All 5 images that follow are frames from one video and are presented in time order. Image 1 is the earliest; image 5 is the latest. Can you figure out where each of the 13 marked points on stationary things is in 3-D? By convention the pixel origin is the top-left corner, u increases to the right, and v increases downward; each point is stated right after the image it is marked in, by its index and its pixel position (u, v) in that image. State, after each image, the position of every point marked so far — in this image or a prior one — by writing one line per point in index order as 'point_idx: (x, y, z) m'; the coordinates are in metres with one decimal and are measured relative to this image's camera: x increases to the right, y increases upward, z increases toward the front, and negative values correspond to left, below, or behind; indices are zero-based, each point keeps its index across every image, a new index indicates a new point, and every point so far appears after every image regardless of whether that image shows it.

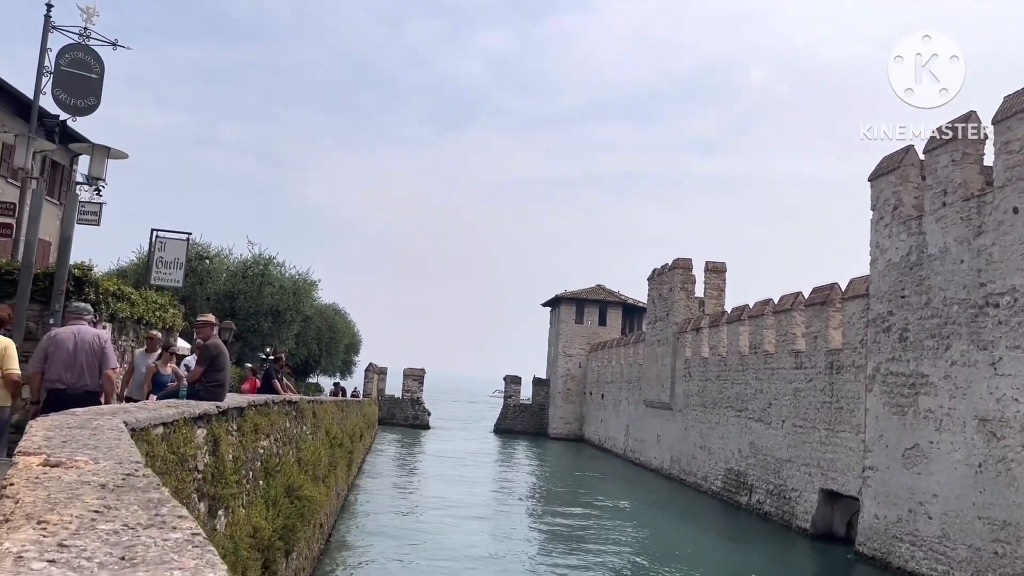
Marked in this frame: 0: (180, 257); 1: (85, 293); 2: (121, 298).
0: (-5.7, +0.5, +14.3) m
1: (-5.0, -0.1, +9.9) m
2: (-5.0, -0.1, +10.7) m
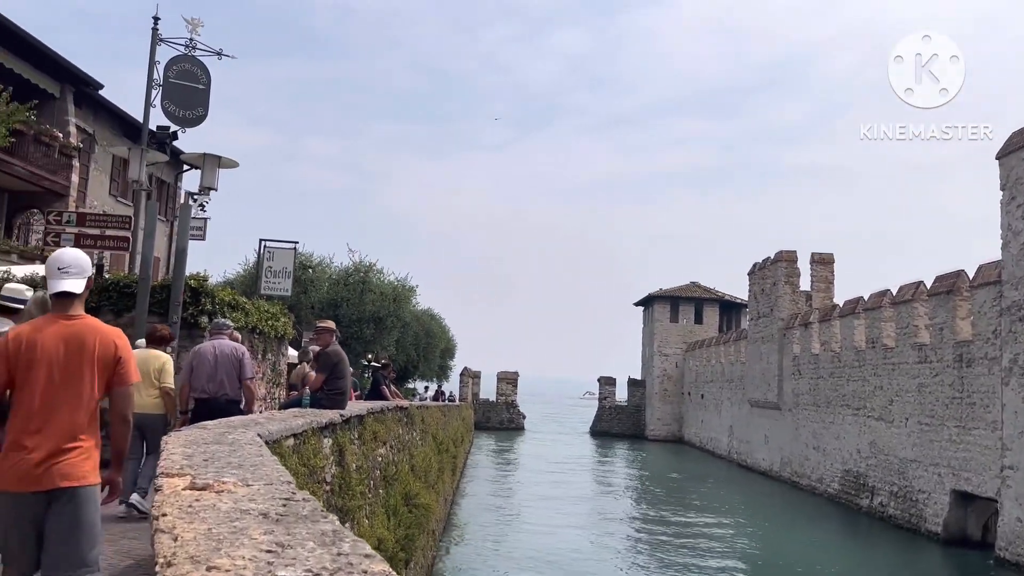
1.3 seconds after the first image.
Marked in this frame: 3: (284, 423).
0: (-3.8, +0.4, +14.3) m
1: (-3.7, -0.2, +9.9) m
2: (-3.5, -0.3, +10.6) m
3: (-1.5, -0.9, +5.7) m
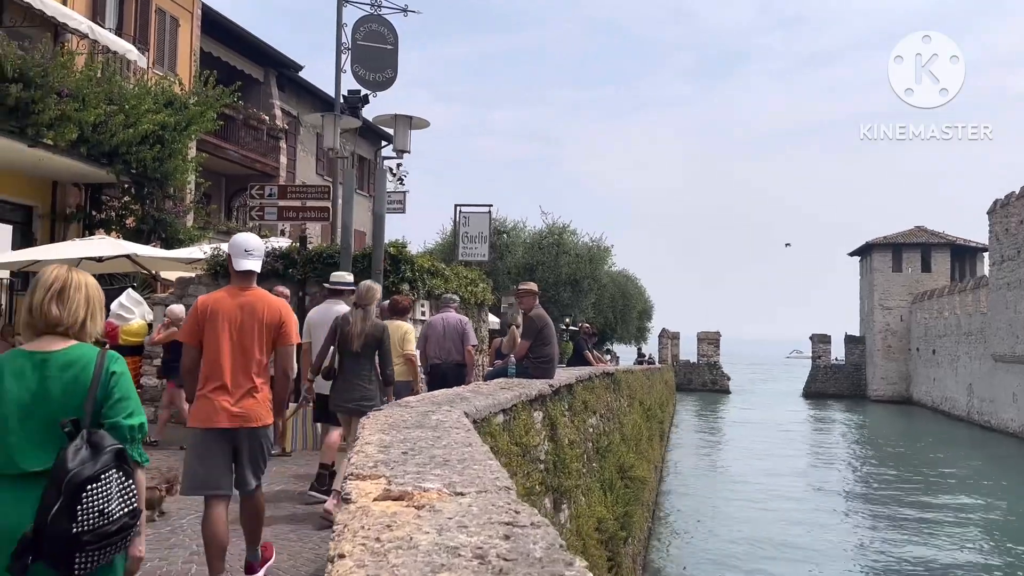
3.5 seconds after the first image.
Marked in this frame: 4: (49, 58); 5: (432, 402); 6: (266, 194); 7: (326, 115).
0: (-0.5, +1.0, +13.9) m
1: (-1.3, +0.2, +9.6) m
2: (-0.9, +0.2, +10.3) m
3: (-0.1, -0.7, +5.0) m
4: (-6.8, +3.4, +12.3) m
5: (-0.4, -0.6, +4.3) m
6: (-2.9, +1.1, +9.9) m
7: (-2.1, +2.0, +9.4) m
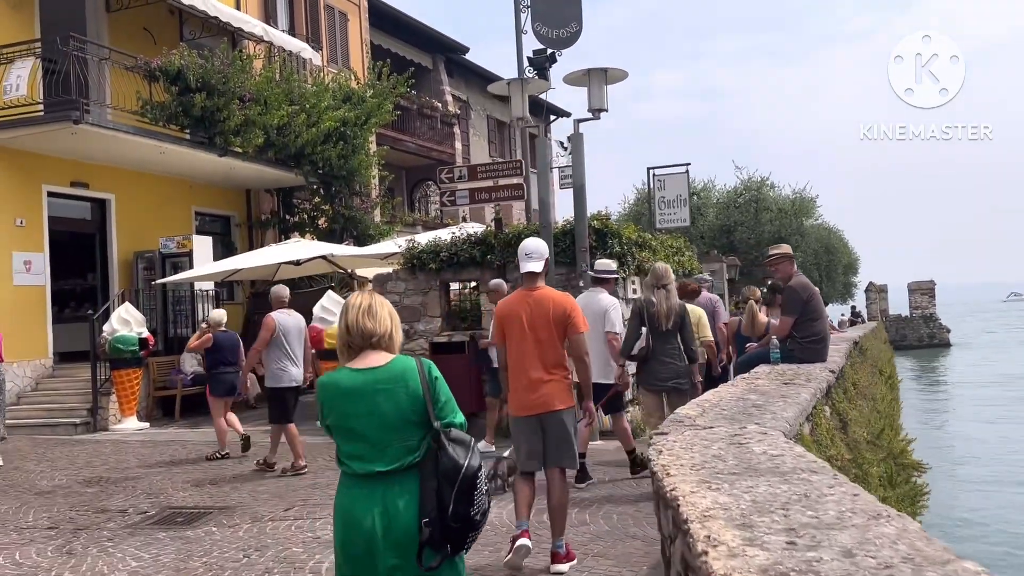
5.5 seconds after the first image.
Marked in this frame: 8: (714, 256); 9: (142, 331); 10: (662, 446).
0: (+2.6, +1.5, +12.6) m
1: (+1.0, +0.4, +8.5) m
2: (+1.5, +0.5, +9.1) m
3: (+1.3, -0.5, +3.8) m
4: (-4.2, +3.3, +12.3) m
5: (+0.8, -0.5, +3.2) m
6: (-0.6, +1.2, +9.1) m
7: (0.0, +2.1, +8.5) m
8: (+3.8, +0.6, +15.5) m
9: (-4.5, -0.5, +10.1) m
10: (+0.5, -0.5, +2.7) m
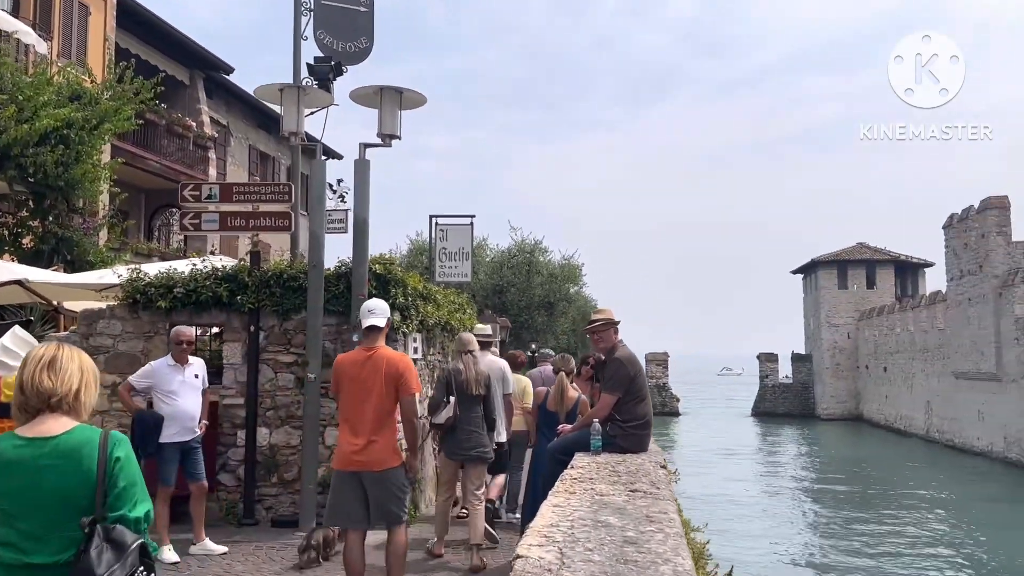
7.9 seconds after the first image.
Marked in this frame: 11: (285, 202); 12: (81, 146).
0: (-0.6, +0.6, +11.7) m
1: (-1.1, -0.1, +7.3) m
2: (-0.8, -0.1, +8.0) m
3: (+0.5, -0.8, +2.8) m
4: (-6.9, +3.0, +9.6) m
5: (+0.2, -0.7, +2.1) m
6: (-2.7, +0.8, +7.4) m
7: (-1.9, +1.7, +7.1) m
8: (-0.4, -0.5, +14.8) m
9: (-6.8, -0.7, +7.2) m
10: (+0.1, -0.7, +1.4) m
11: (-2.0, +0.8, +7.5) m
12: (-5.9, +1.9, +11.3) m
